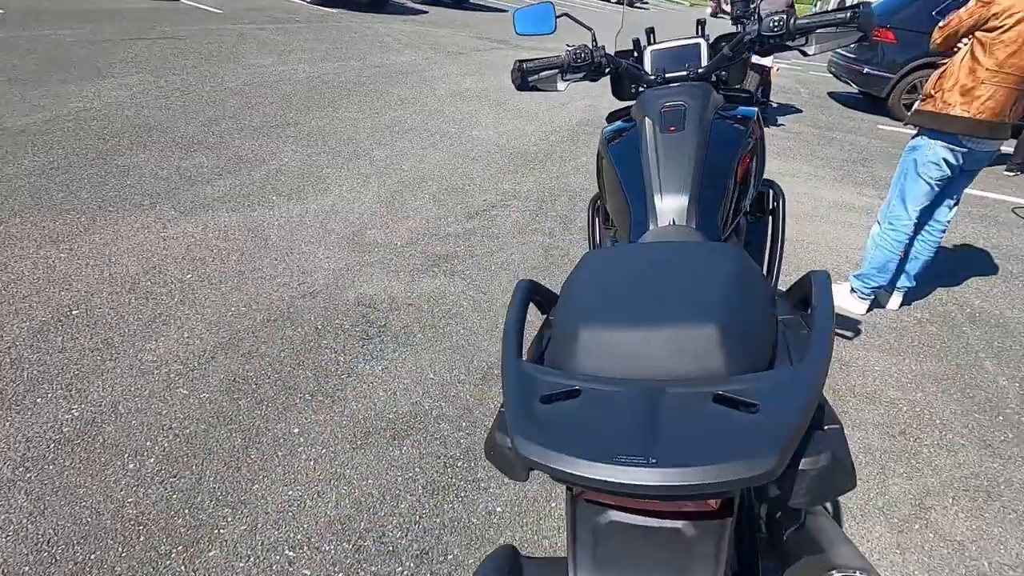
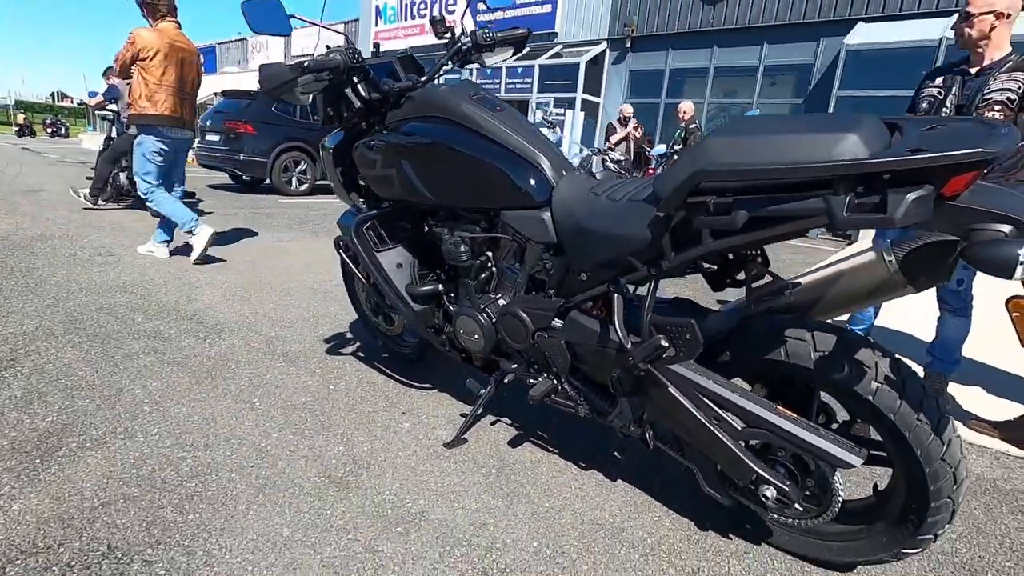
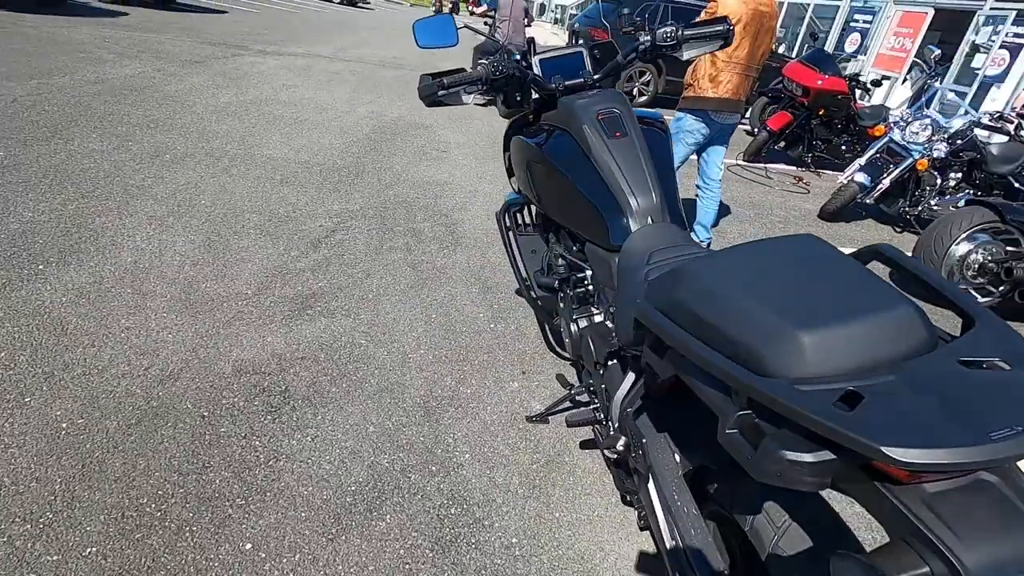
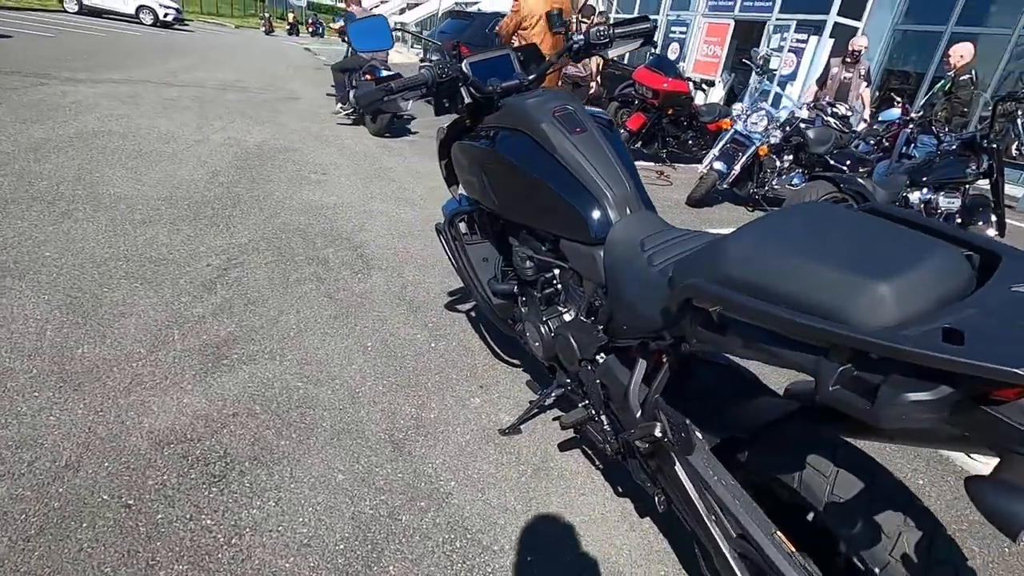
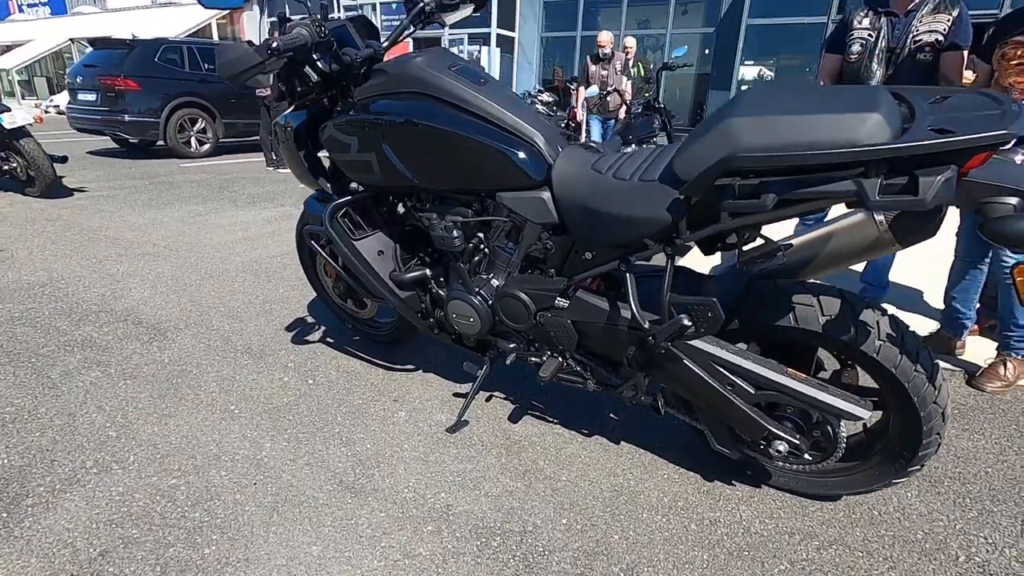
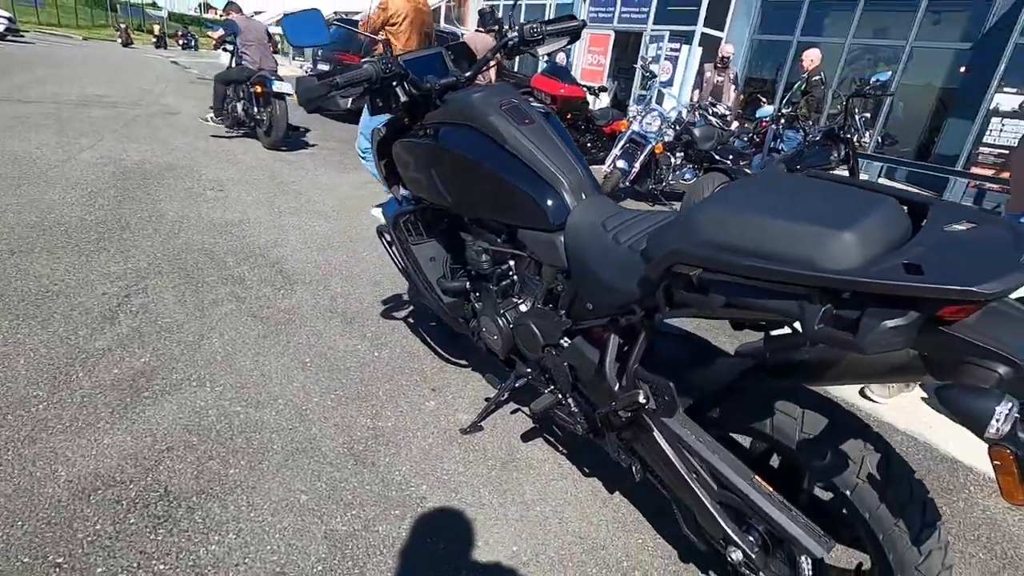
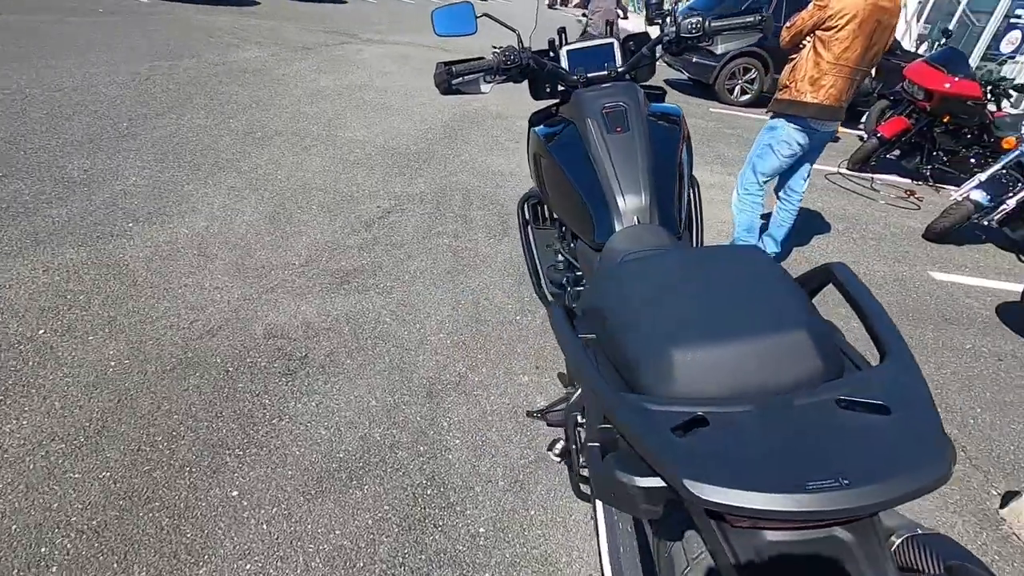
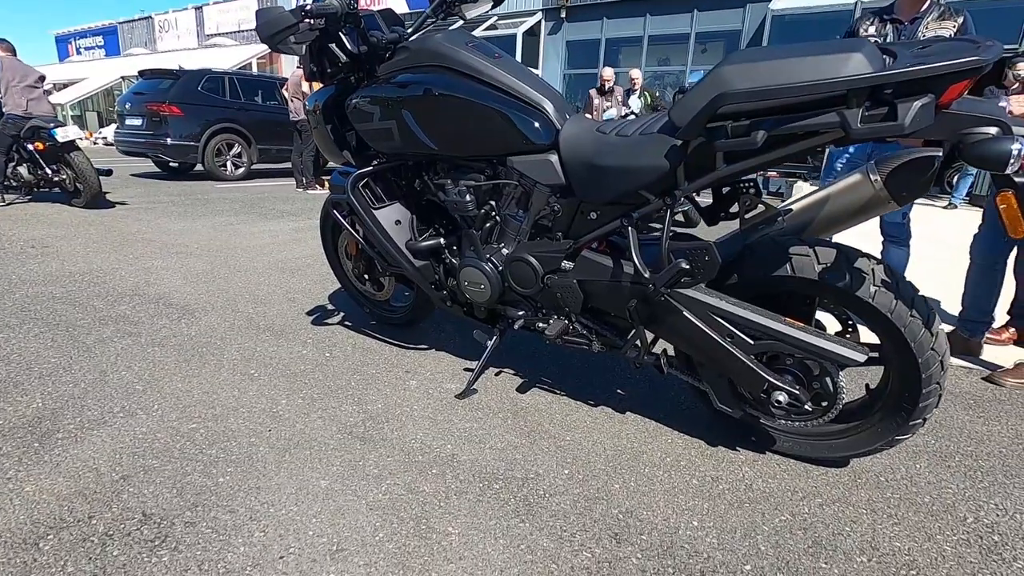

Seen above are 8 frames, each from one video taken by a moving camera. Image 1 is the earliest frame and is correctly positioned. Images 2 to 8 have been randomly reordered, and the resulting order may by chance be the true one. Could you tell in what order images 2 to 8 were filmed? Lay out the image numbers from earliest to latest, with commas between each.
7, 3, 4, 6, 2, 8, 5
